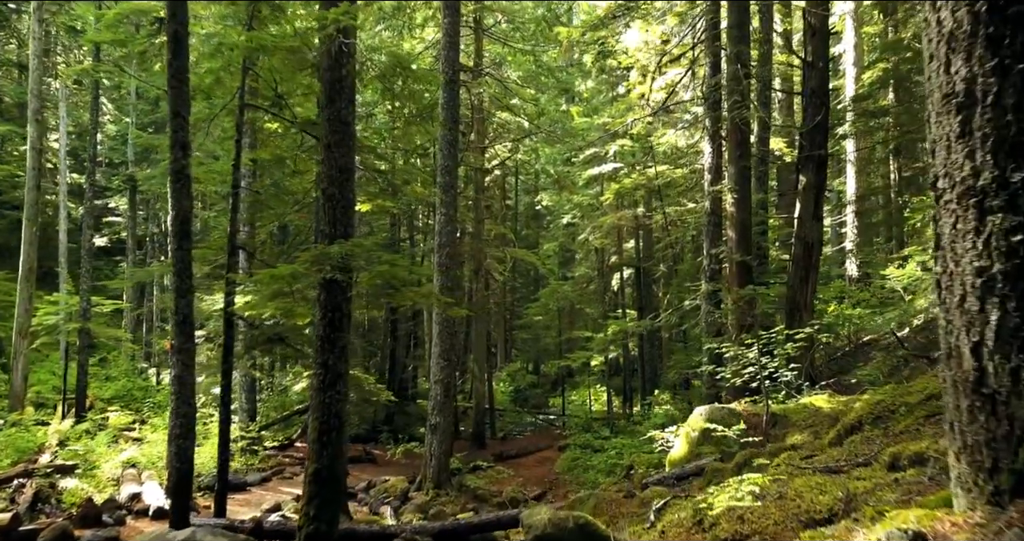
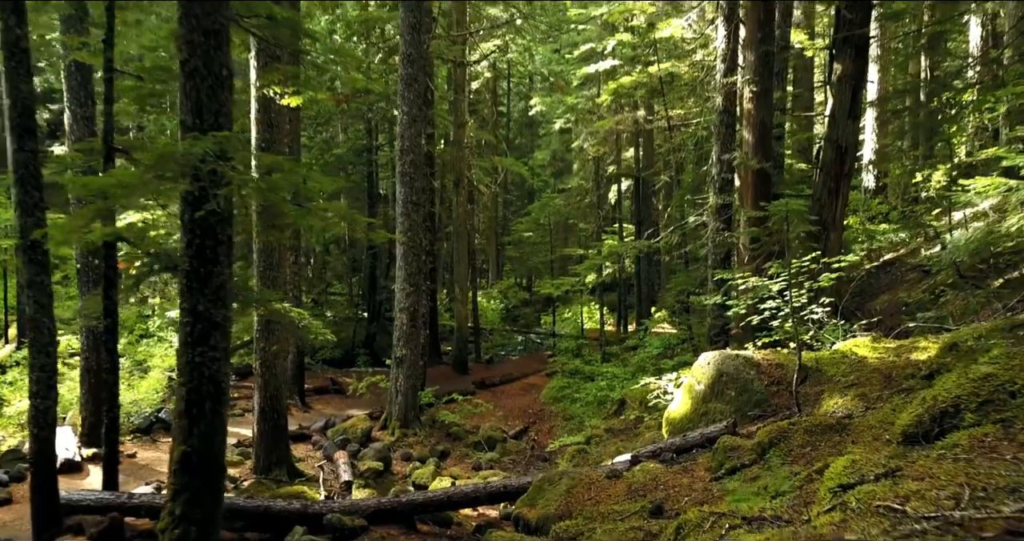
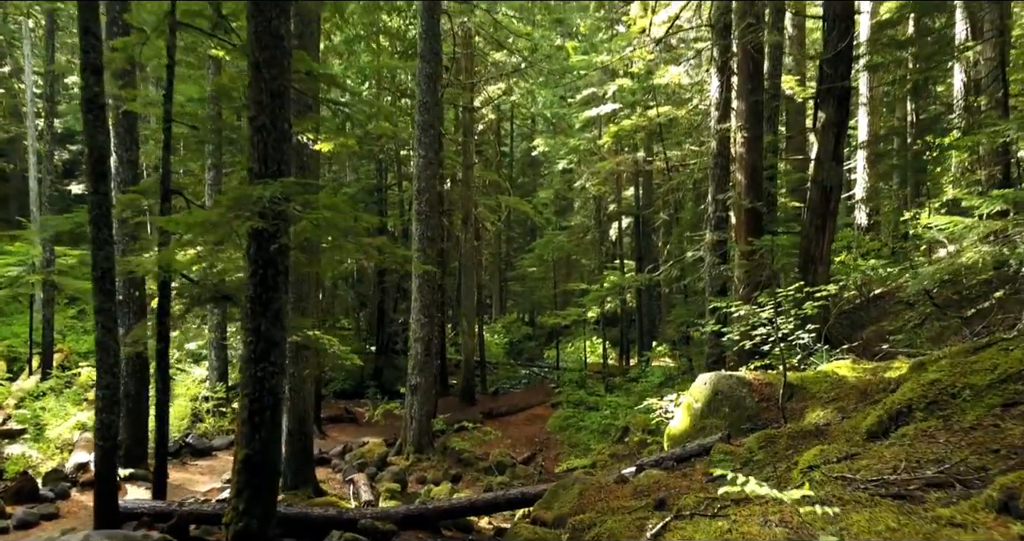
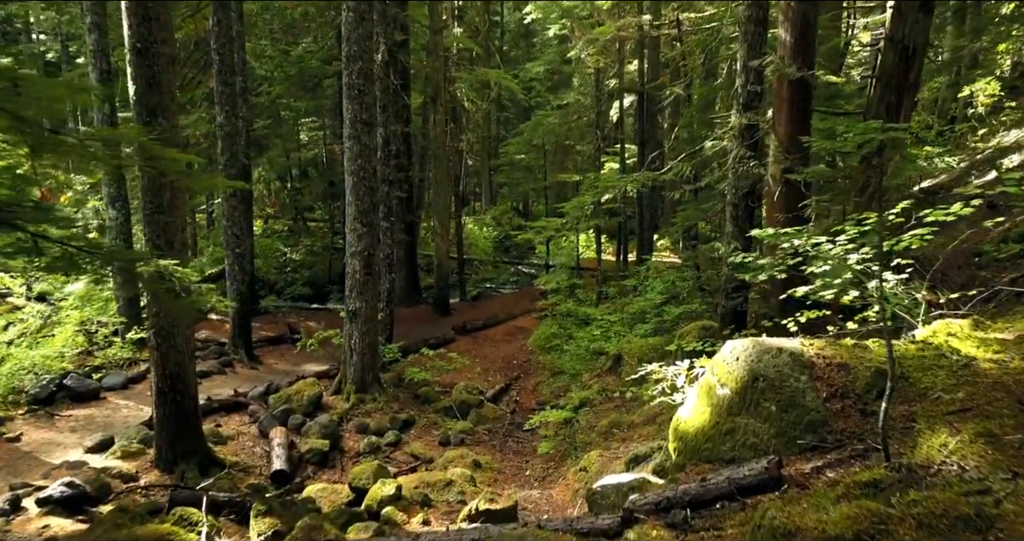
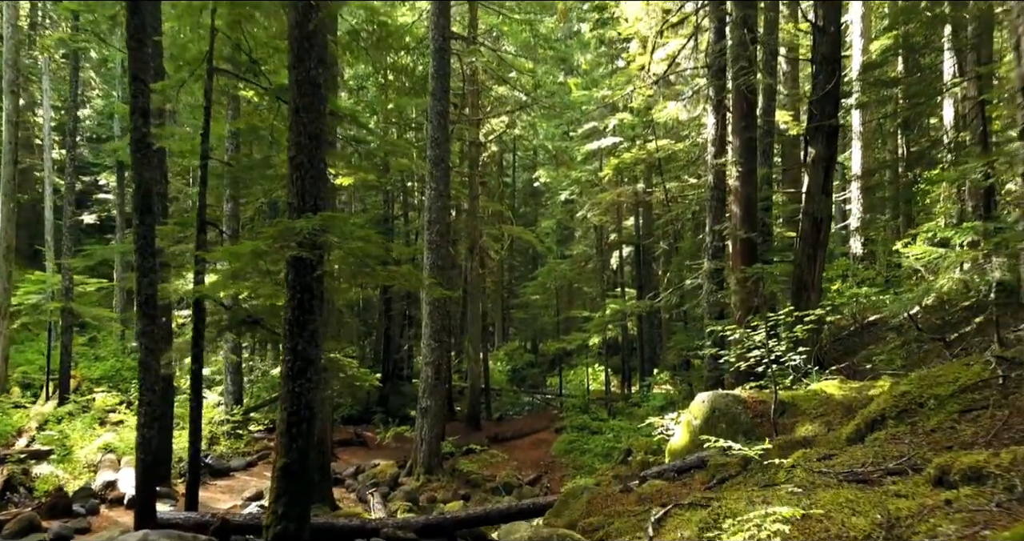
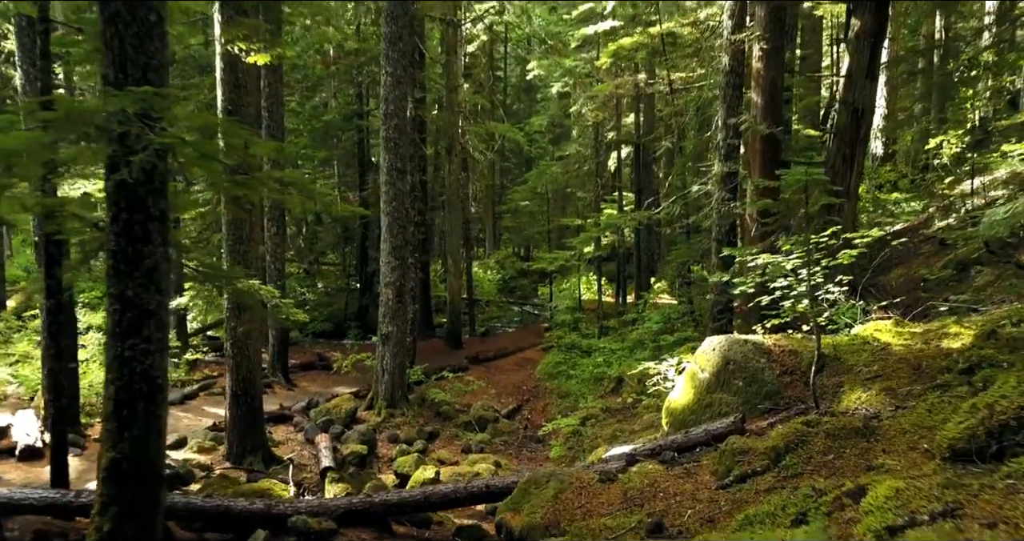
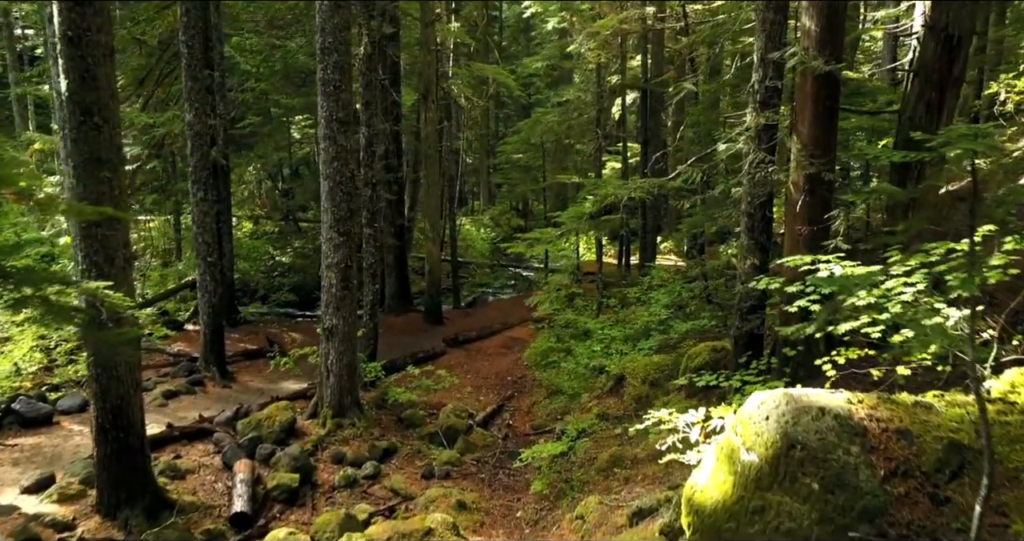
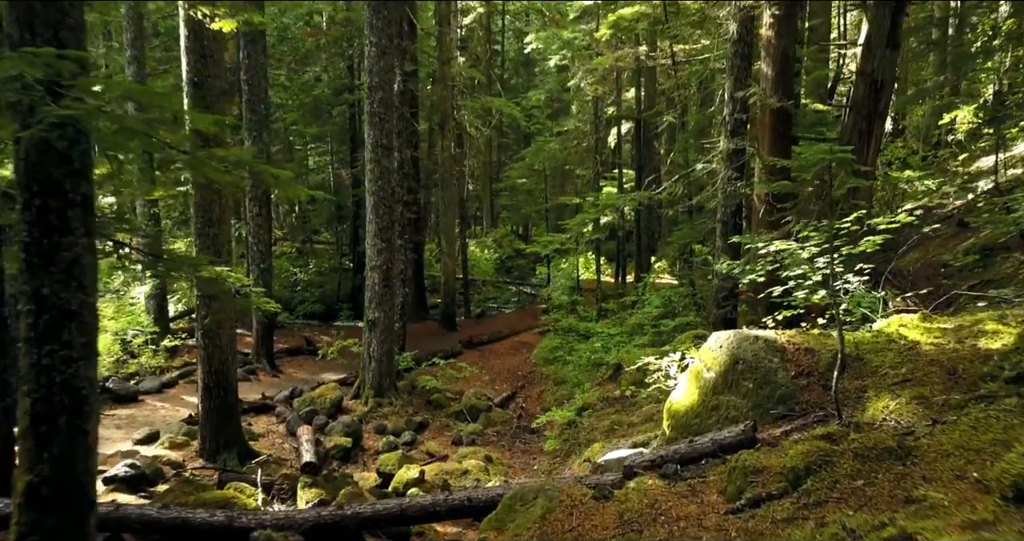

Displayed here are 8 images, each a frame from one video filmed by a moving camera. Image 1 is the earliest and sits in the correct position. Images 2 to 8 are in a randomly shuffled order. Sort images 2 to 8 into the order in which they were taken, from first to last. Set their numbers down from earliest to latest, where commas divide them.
5, 3, 2, 6, 8, 4, 7
